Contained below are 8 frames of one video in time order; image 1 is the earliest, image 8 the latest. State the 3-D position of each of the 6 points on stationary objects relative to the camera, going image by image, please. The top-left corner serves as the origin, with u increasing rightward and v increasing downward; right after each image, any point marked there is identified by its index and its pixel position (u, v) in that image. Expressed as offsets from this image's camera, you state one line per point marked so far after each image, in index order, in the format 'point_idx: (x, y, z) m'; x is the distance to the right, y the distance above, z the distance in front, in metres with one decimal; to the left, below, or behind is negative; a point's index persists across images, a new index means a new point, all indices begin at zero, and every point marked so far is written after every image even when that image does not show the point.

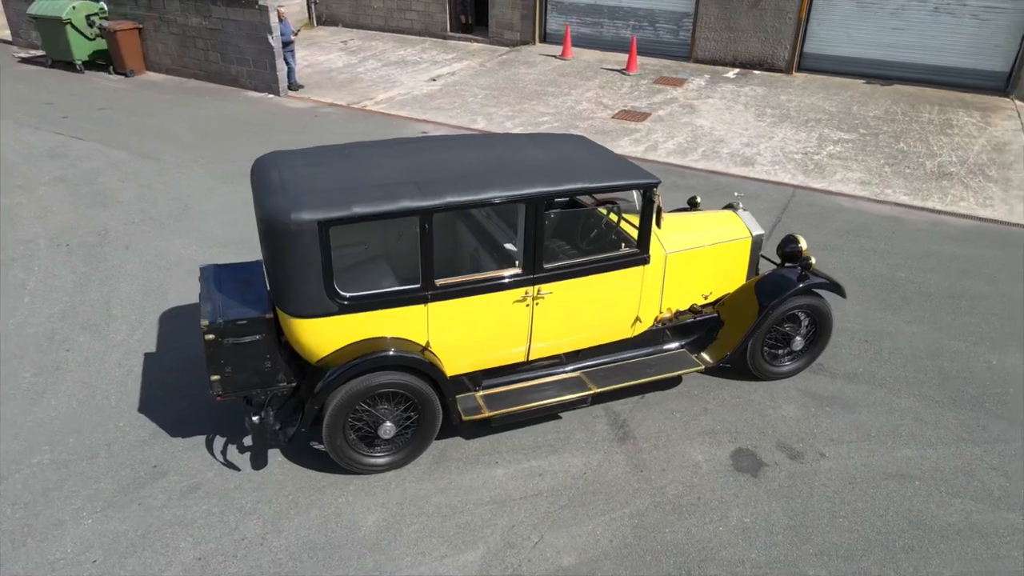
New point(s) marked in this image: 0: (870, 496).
0: (+2.5, -1.5, +5.2) m
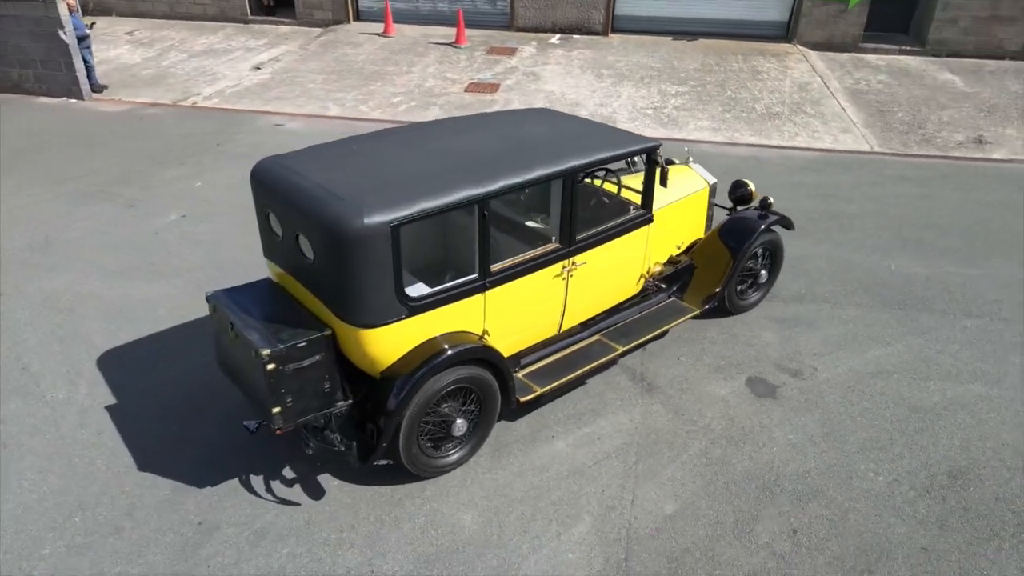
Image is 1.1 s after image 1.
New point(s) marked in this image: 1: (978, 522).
0: (+2.9, -0.9, +6.0) m
1: (+3.0, -1.5, +4.7) m
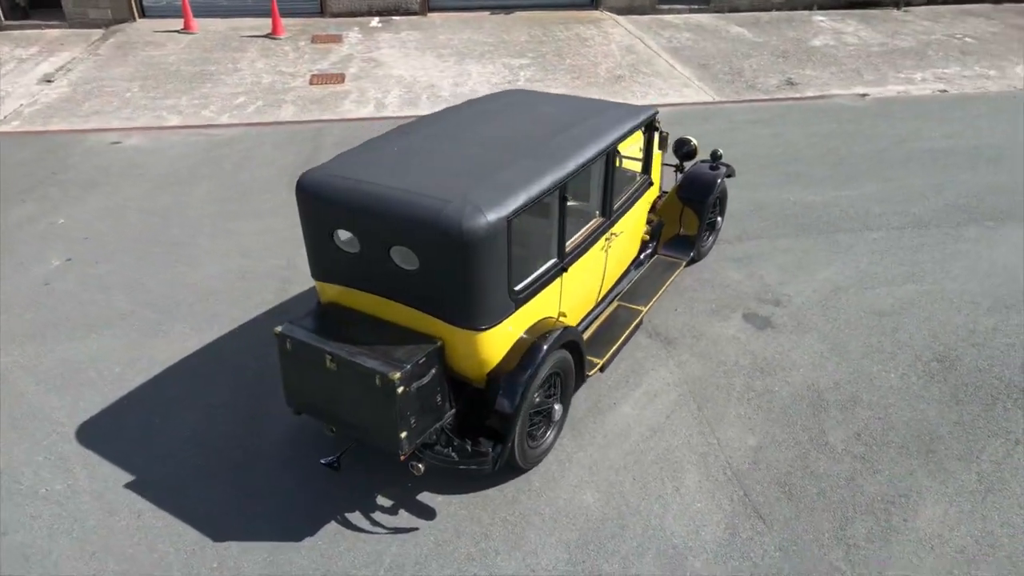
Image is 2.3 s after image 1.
0: (+3.1, -0.2, +6.9) m
1: (+3.6, -0.8, +5.7) m
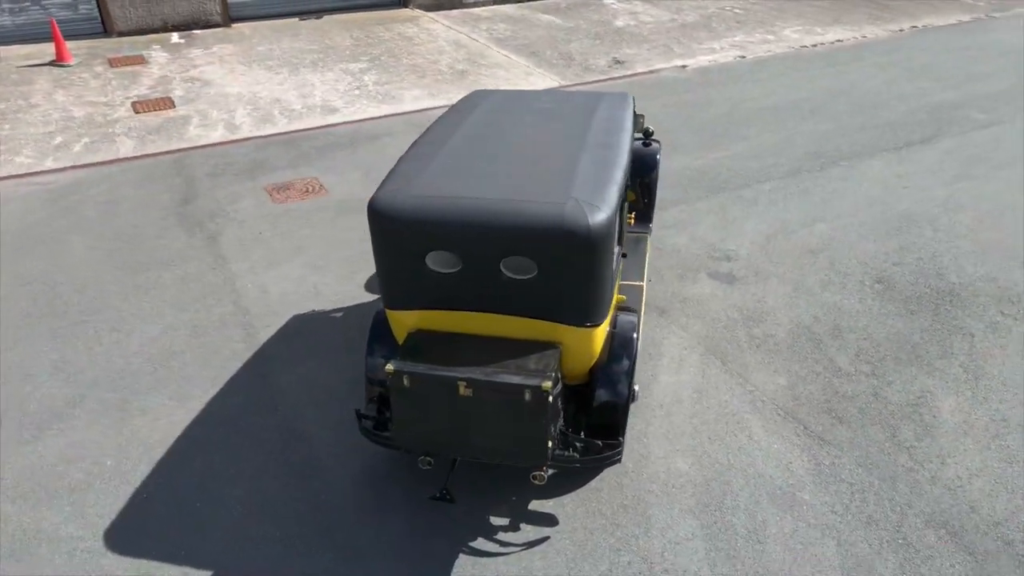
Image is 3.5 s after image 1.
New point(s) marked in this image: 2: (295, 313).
0: (+2.8, +0.4, +7.7) m
1: (+3.8, -0.1, +6.8) m
2: (-2.0, -0.2, +6.9) m
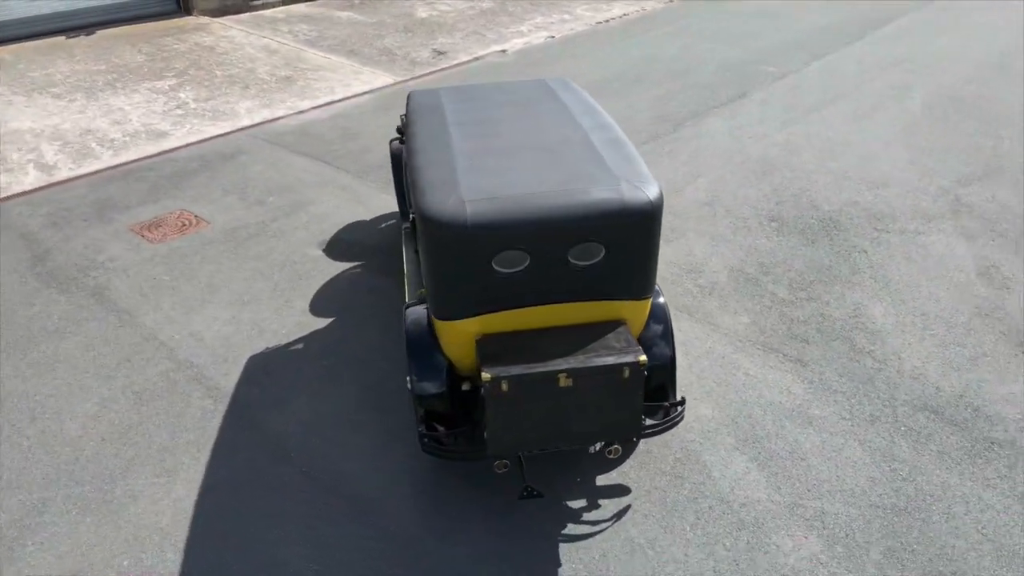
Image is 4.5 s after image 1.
0: (+2.0, +0.9, +8.5) m
1: (+3.2, +0.6, +7.9) m
2: (-2.2, -0.6, +6.3) m
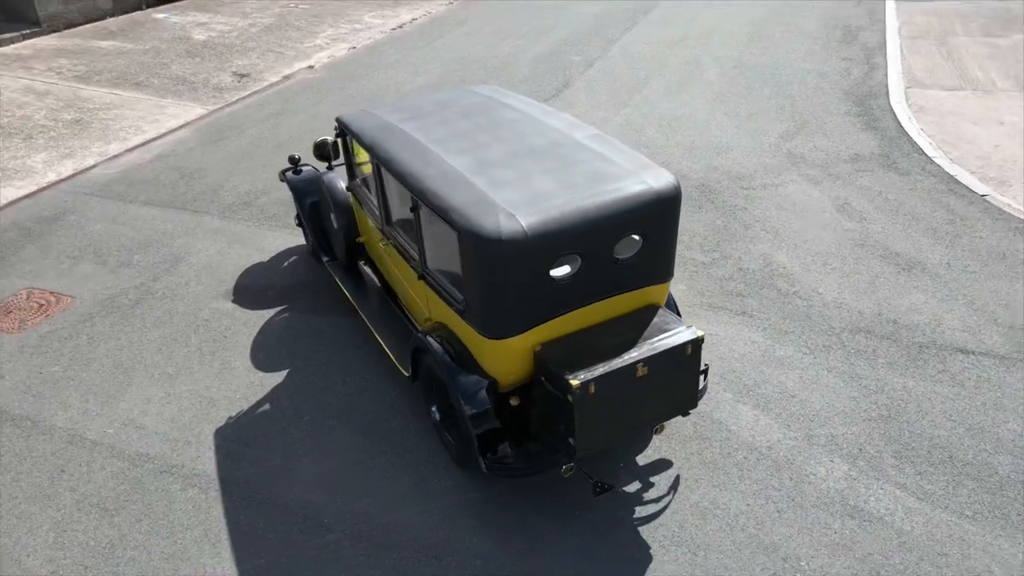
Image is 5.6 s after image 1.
0: (+0.8, +1.1, +8.9) m
1: (+2.2, +1.0, +8.7) m
2: (-2.3, -1.1, +5.6) m
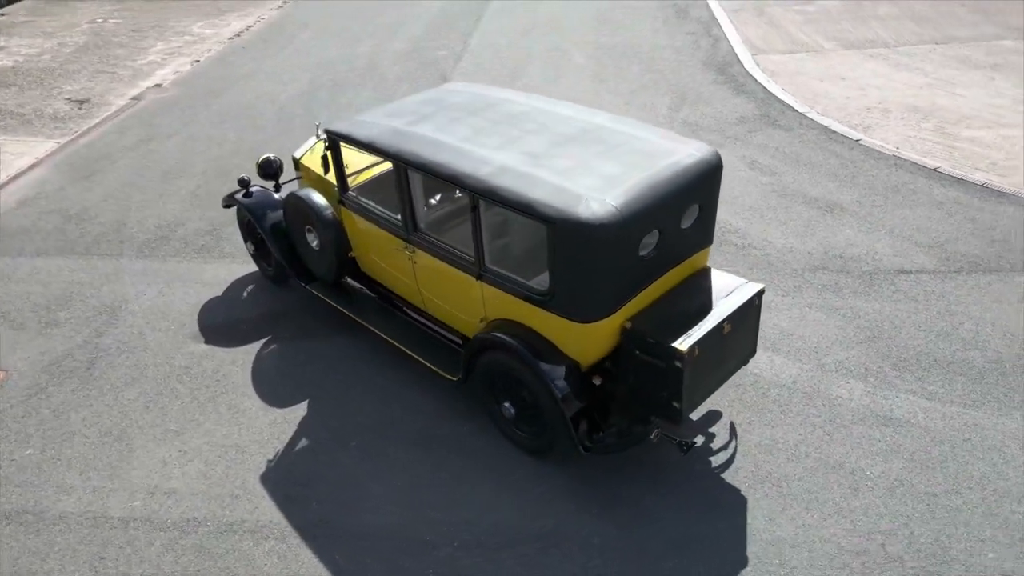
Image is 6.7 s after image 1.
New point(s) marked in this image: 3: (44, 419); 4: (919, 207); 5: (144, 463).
0: (0.0, +1.2, +9.0) m
1: (+1.4, +1.4, +9.2) m
2: (-1.8, -1.3, +5.2) m
3: (-3.6, -1.0, +5.7) m
4: (+4.5, +0.9, +8.1) m
5: (-2.7, -1.3, +5.3) m
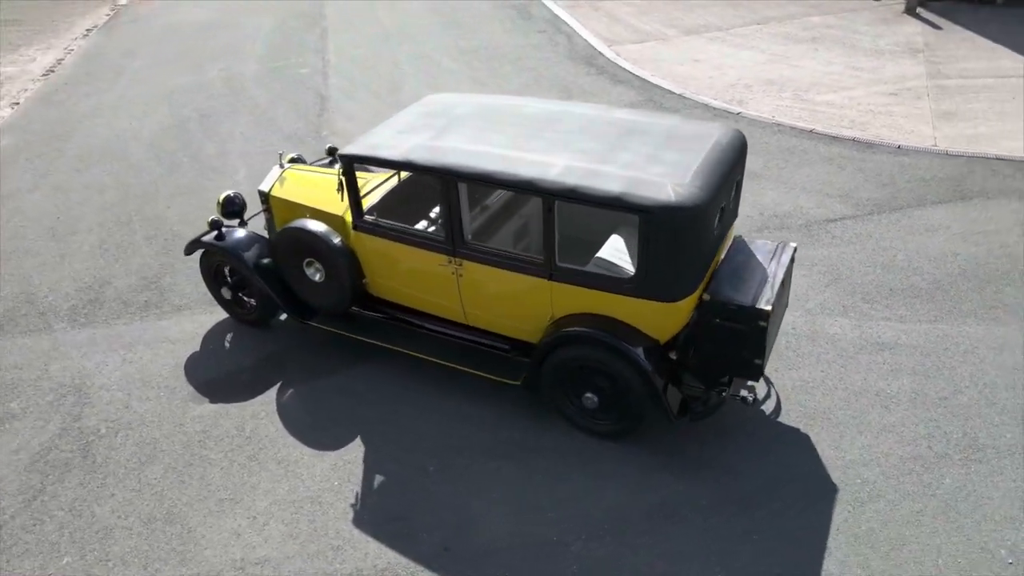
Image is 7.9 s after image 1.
0: (-0.7, +1.1, +9.1) m
1: (+0.5, +1.6, +9.6) m
2: (-1.1, -1.6, +4.9) m
3: (-3.0, -1.6, +5.0) m
4: (+3.8, +1.6, +9.3) m
5: (-2.0, -1.7, +4.8) m
